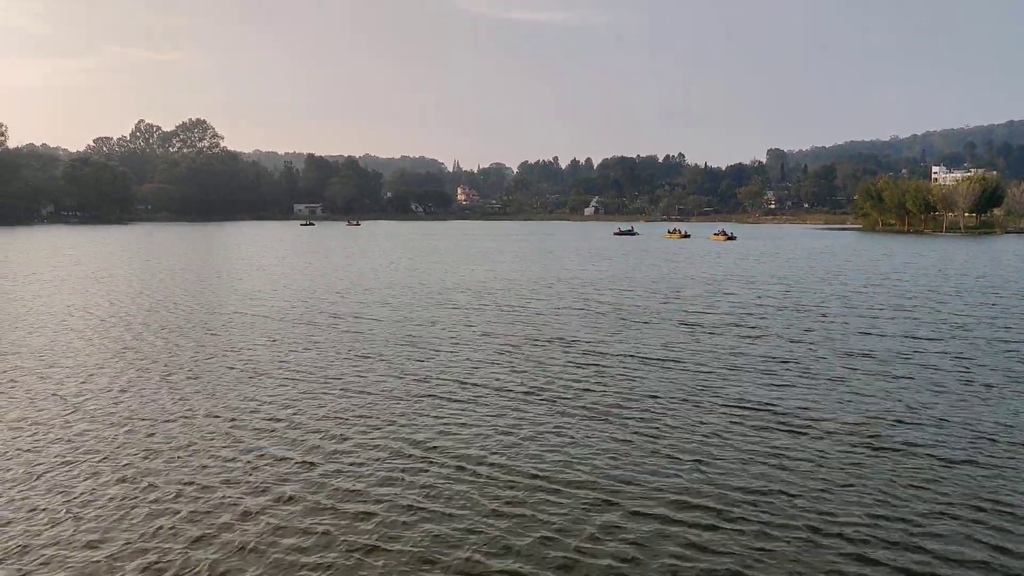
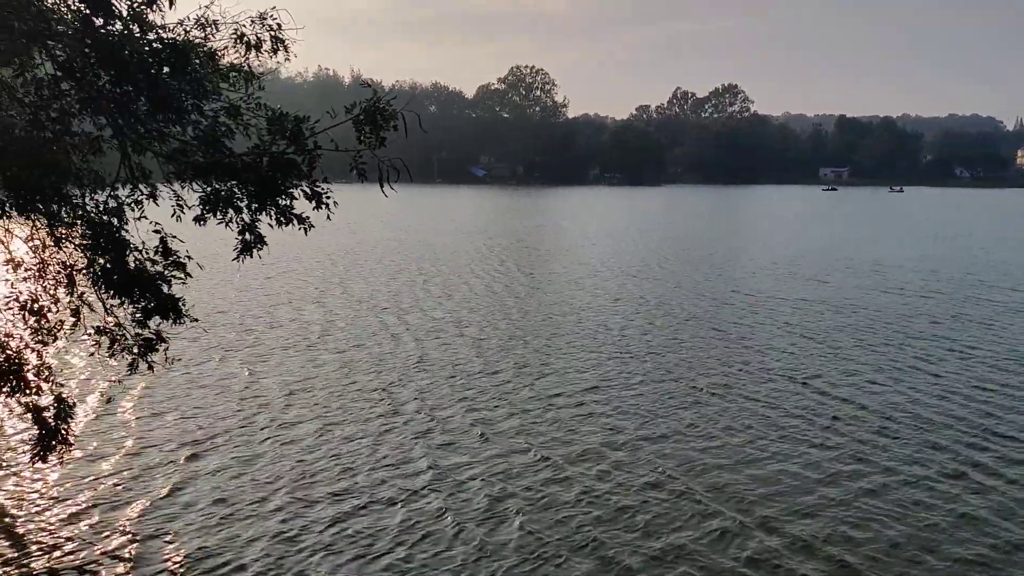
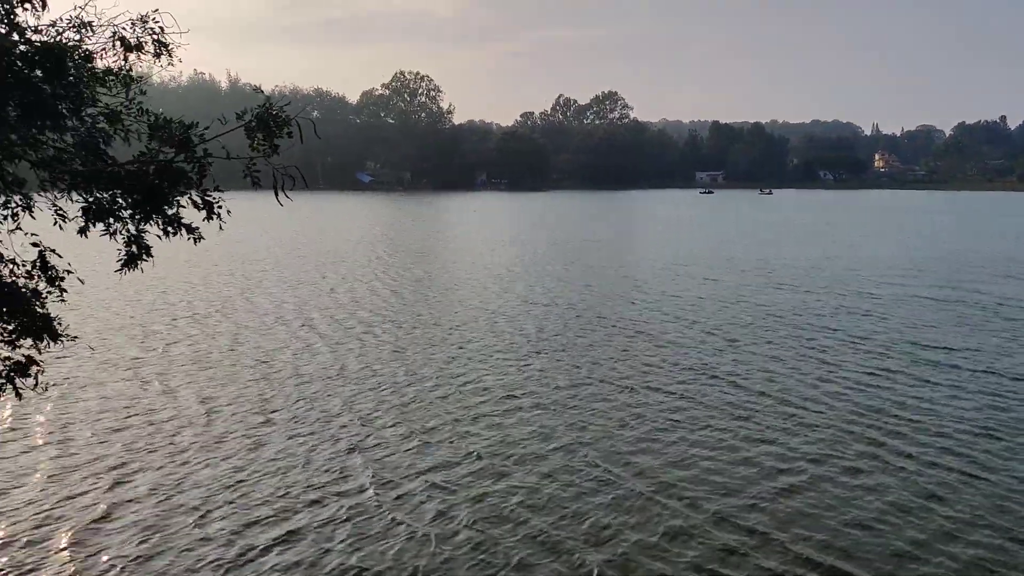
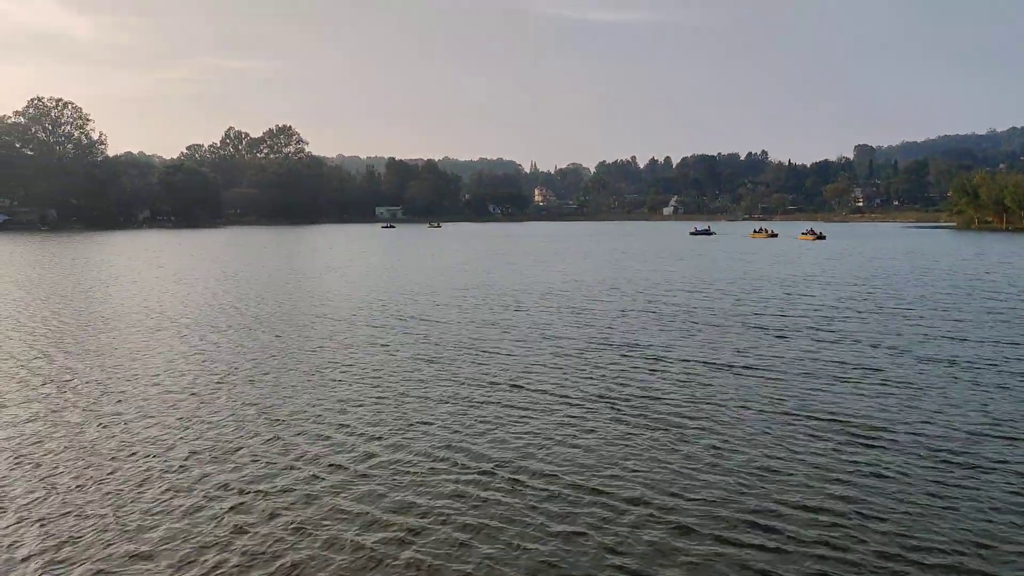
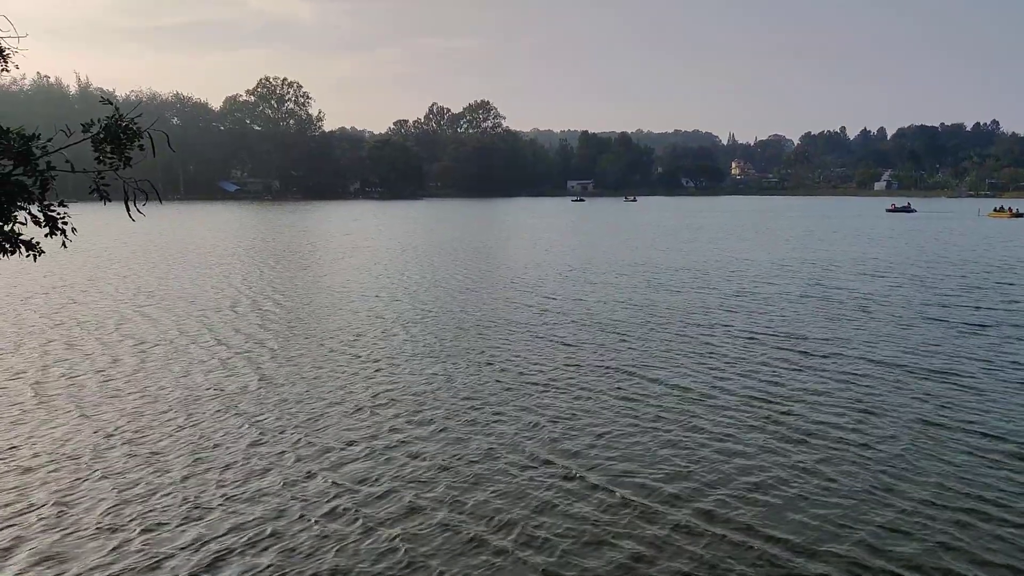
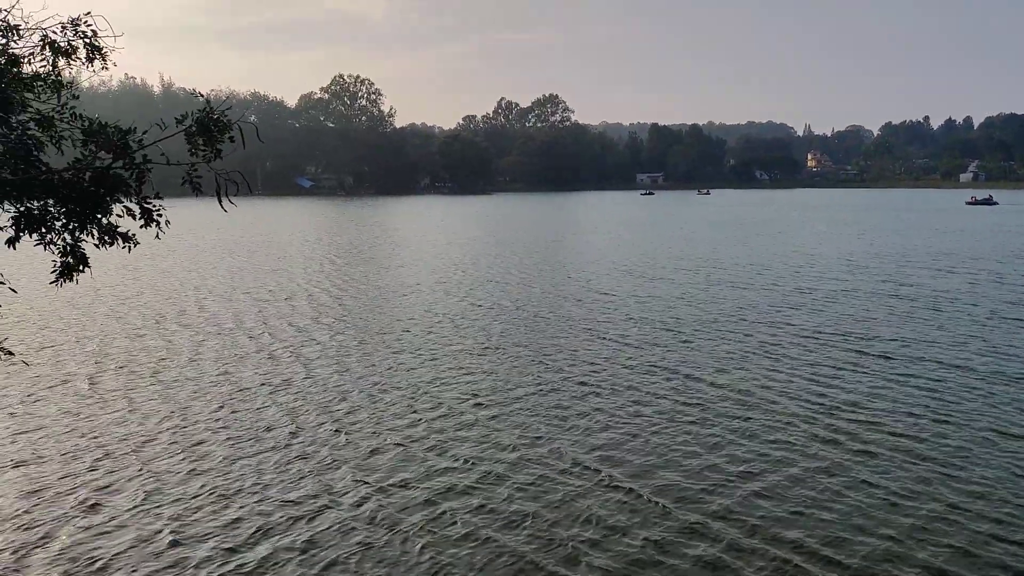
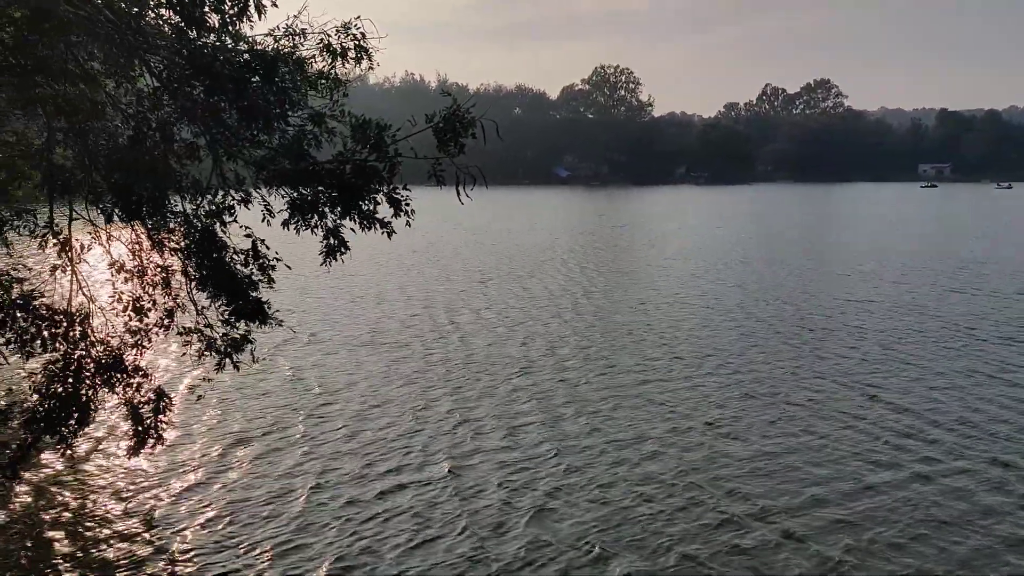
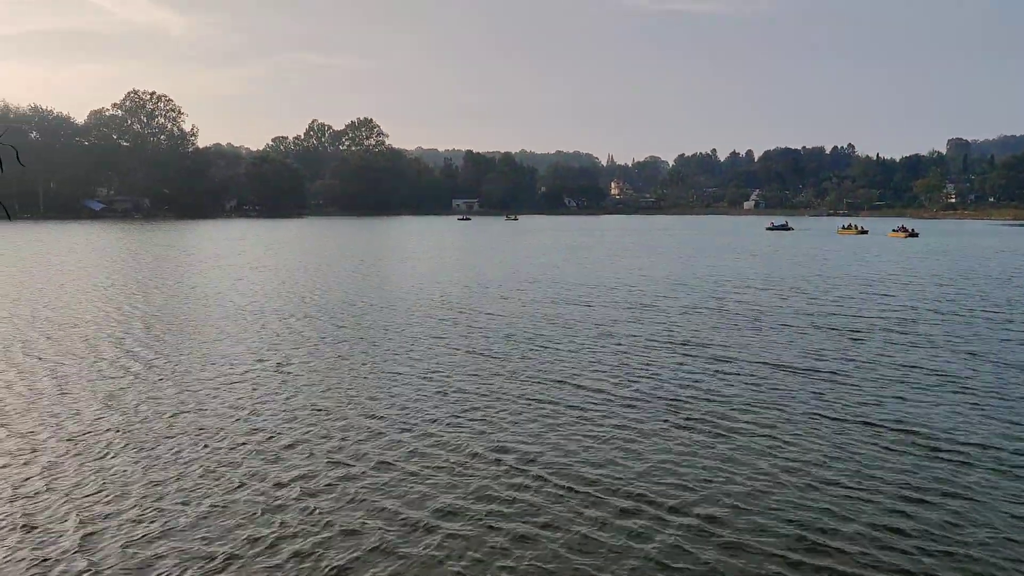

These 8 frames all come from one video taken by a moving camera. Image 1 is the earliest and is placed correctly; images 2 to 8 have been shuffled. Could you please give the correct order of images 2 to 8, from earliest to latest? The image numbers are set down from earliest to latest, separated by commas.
4, 8, 5, 6, 3, 2, 7
